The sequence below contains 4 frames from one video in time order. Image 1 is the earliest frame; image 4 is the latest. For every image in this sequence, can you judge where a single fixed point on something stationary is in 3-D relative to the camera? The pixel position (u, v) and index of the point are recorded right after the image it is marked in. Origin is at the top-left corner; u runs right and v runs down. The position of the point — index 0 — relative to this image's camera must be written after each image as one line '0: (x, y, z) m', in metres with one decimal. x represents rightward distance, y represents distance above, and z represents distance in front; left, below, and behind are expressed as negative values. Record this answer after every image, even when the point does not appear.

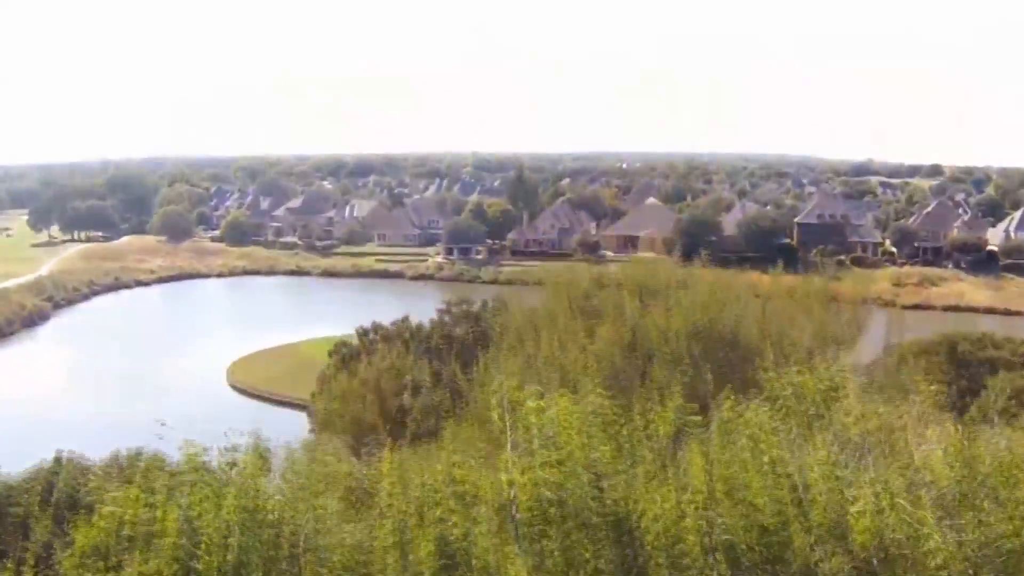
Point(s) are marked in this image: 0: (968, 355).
0: (+6.5, -1.0, +13.8) m
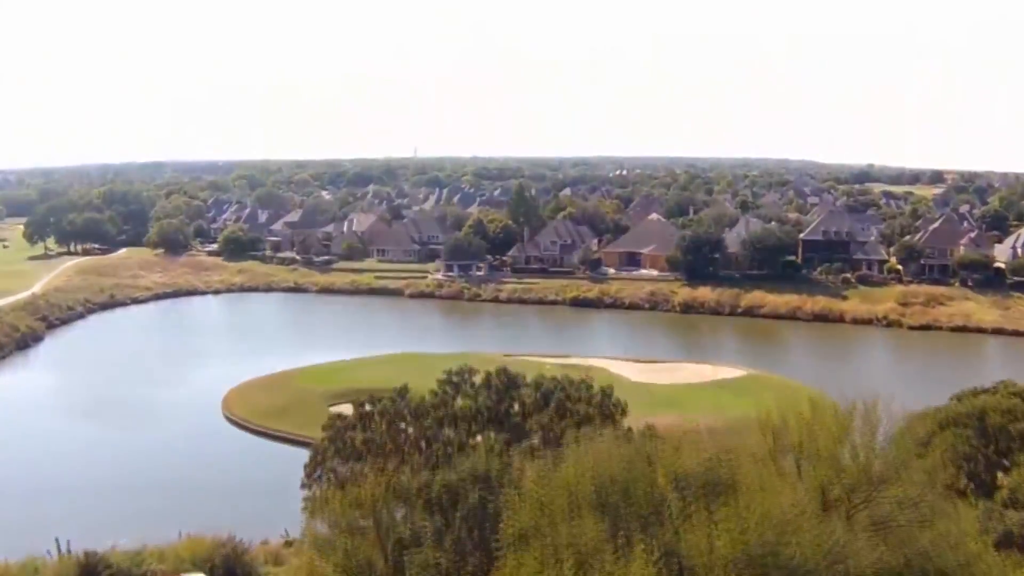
0: (+6.5, -1.8, +13.2) m
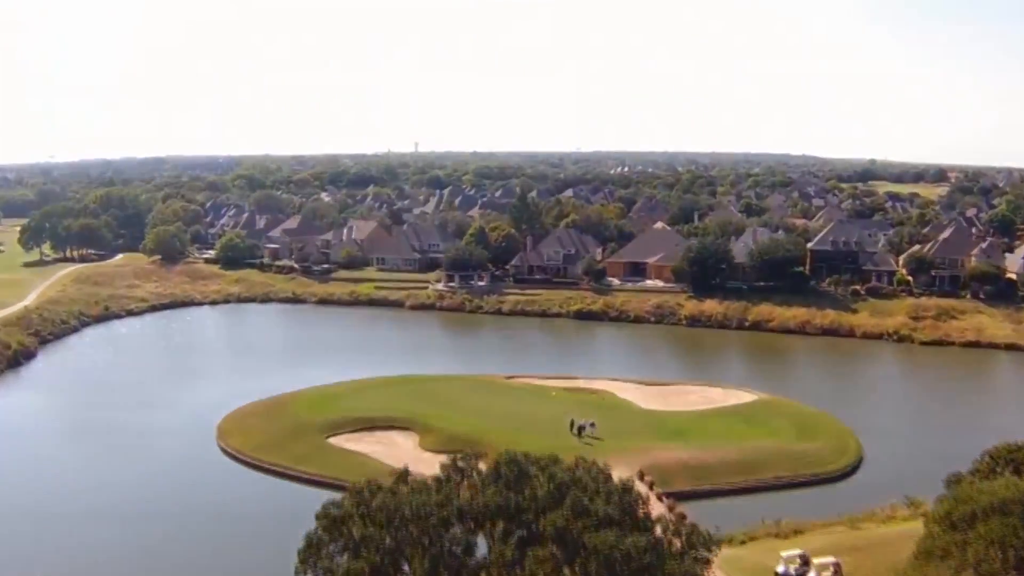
0: (+6.6, -2.6, +12.3) m
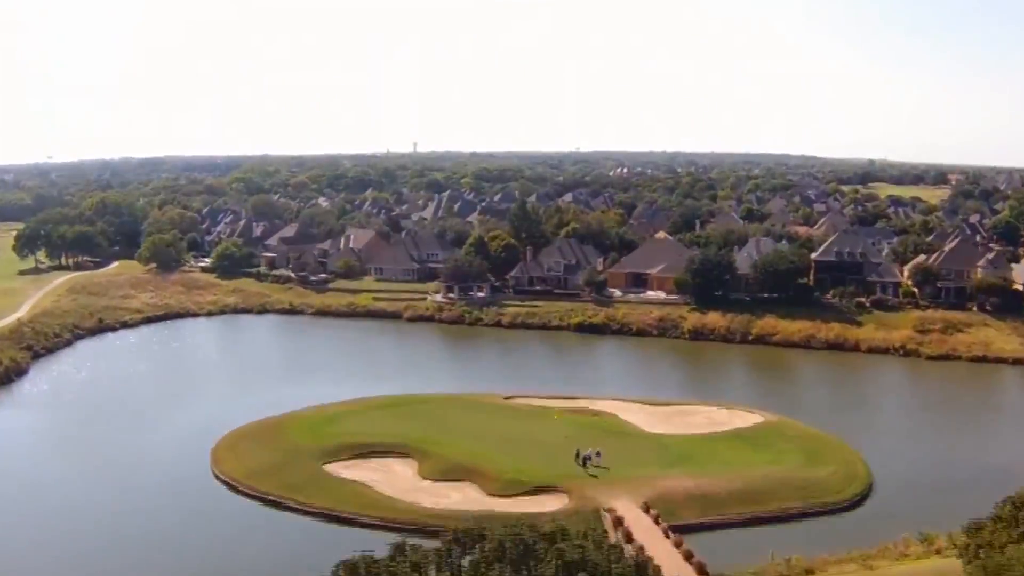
0: (+6.7, -3.2, +11.6) m
